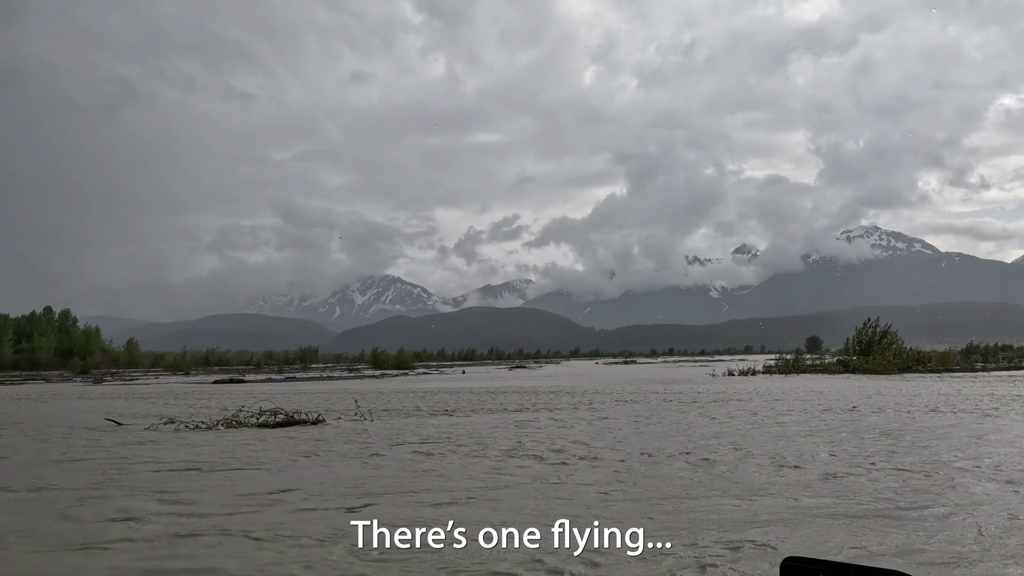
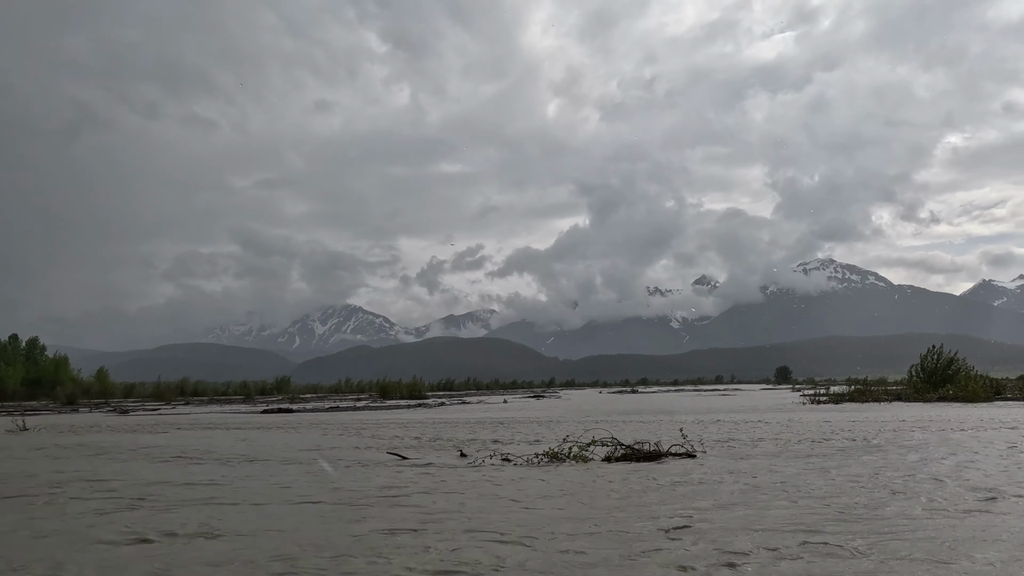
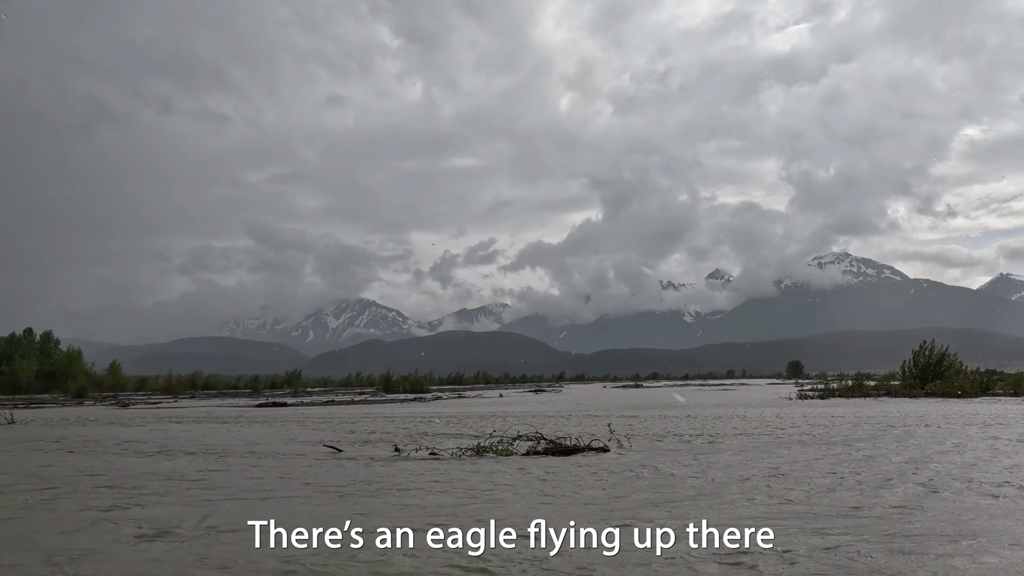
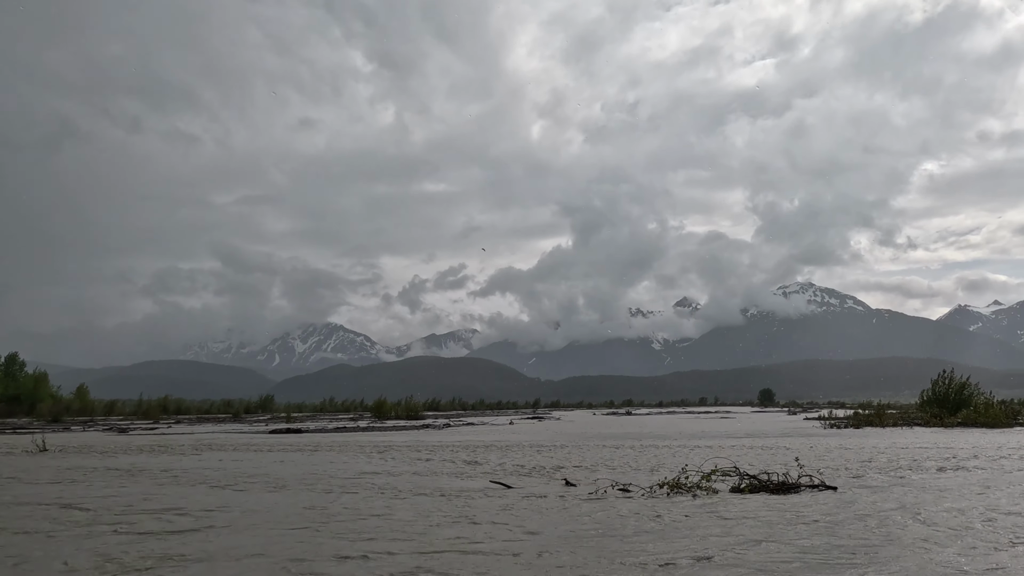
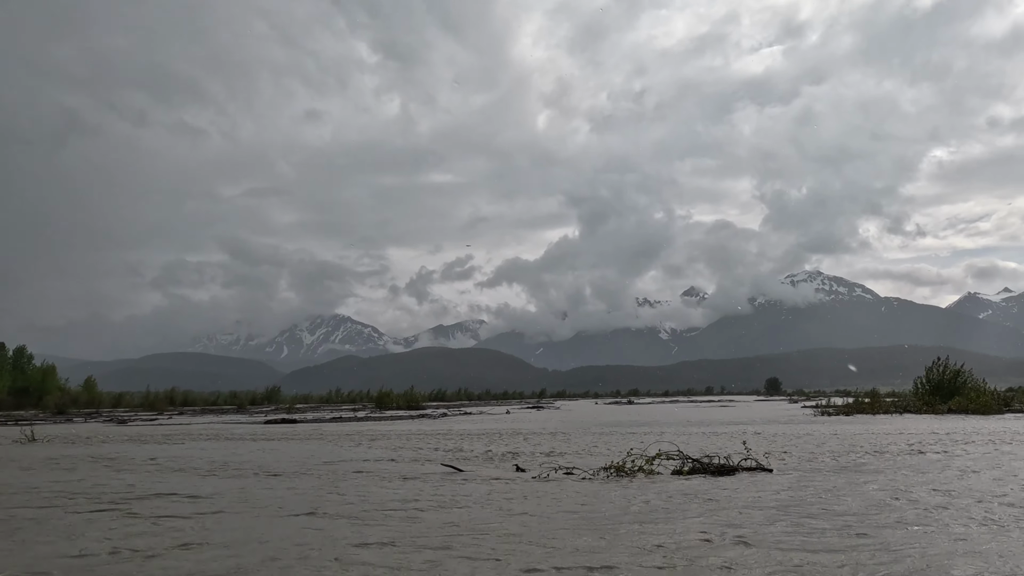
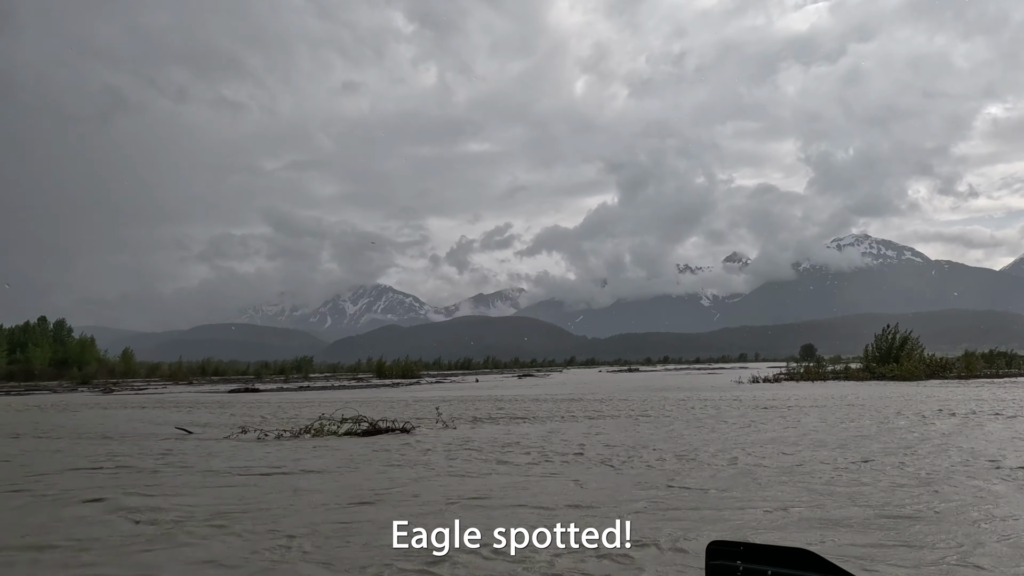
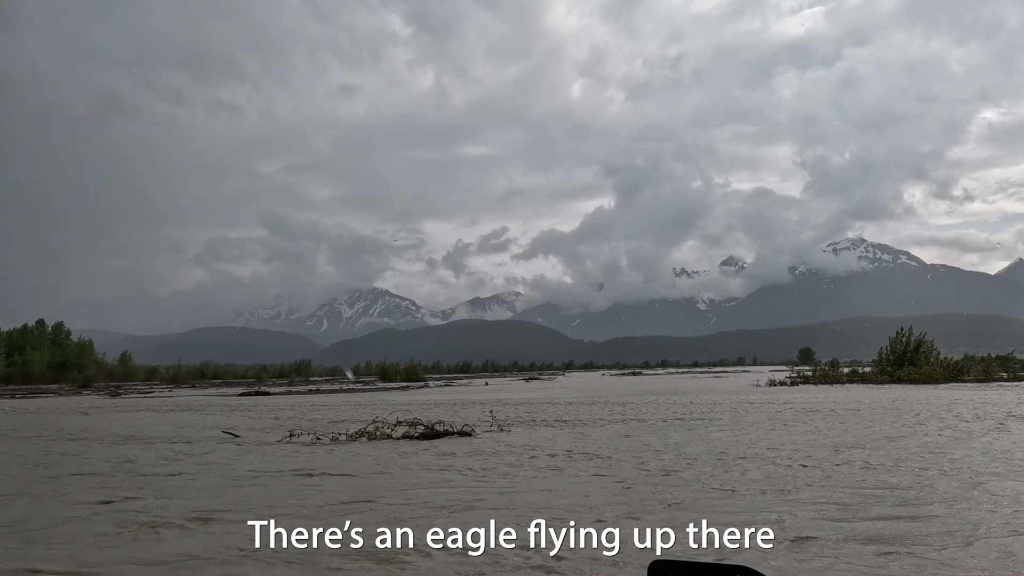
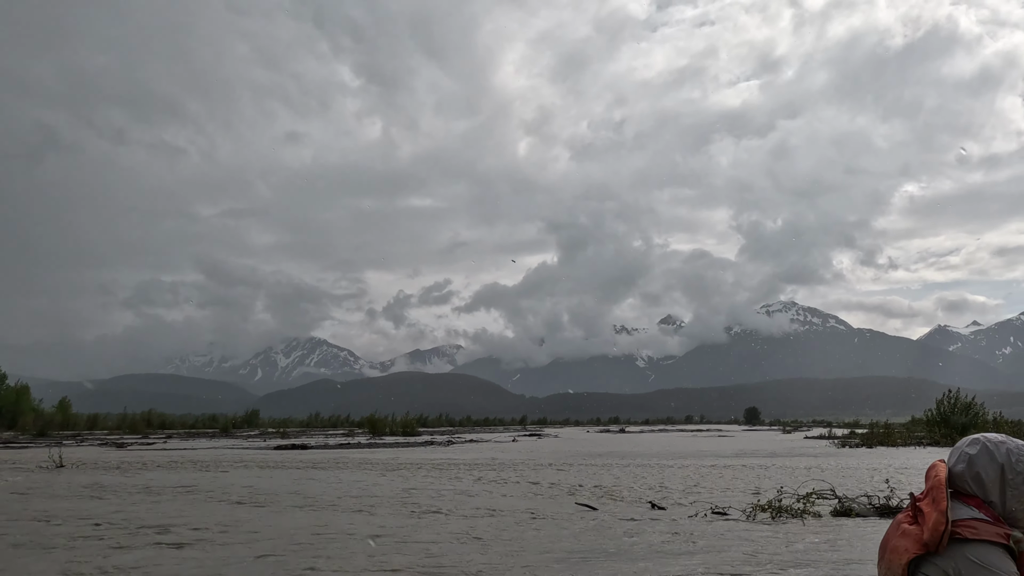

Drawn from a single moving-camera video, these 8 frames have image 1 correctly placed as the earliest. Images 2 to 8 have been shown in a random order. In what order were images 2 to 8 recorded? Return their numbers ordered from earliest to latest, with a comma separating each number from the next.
6, 7, 3, 2, 5, 4, 8
